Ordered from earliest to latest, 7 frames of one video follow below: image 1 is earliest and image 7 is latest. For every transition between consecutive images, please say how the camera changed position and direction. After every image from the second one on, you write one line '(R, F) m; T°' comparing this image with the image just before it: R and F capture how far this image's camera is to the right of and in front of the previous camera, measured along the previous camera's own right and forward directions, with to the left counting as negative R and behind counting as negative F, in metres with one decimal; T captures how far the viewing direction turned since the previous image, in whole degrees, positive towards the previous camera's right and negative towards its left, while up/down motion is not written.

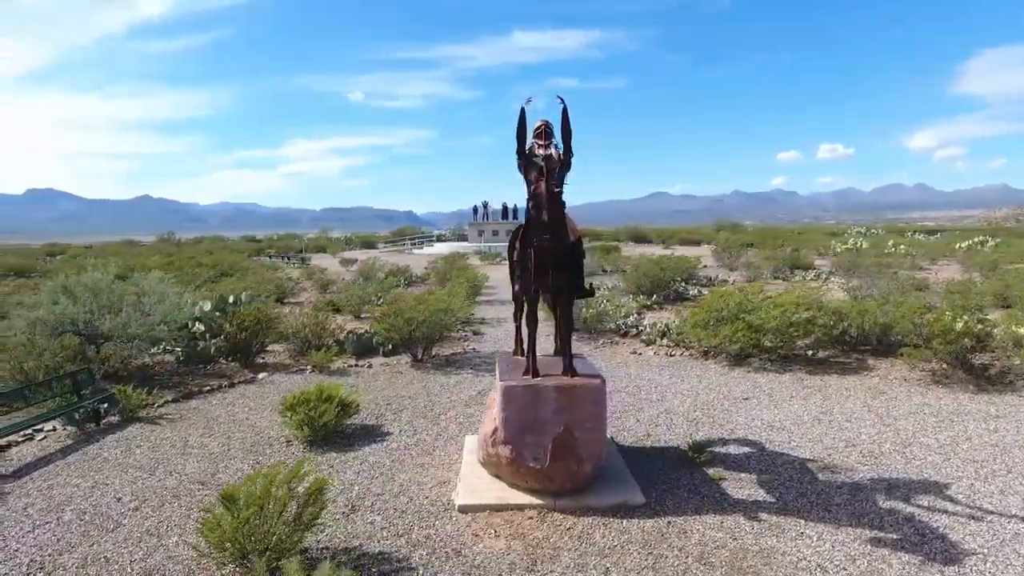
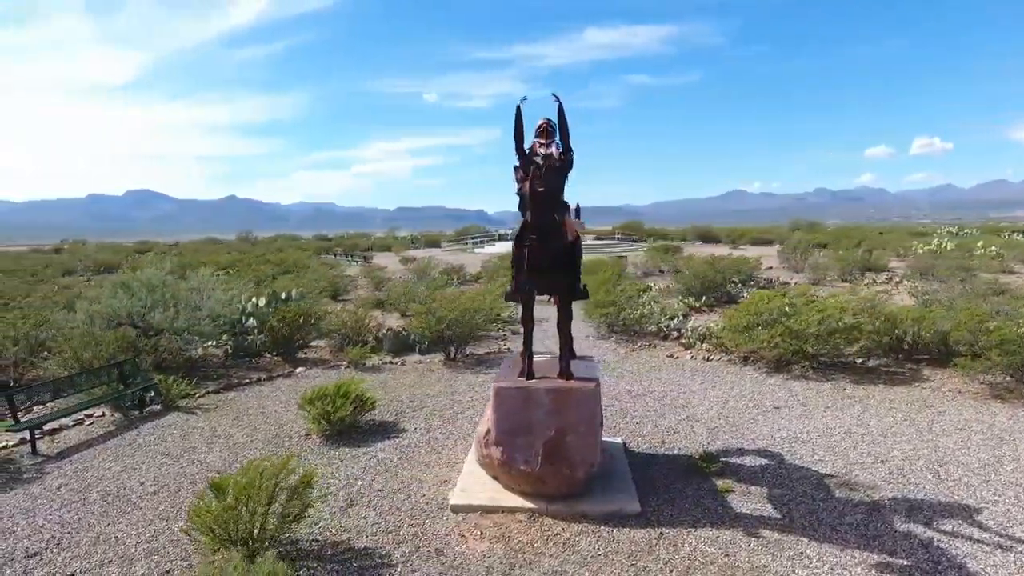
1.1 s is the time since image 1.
(+0.7, +0.1) m; -6°
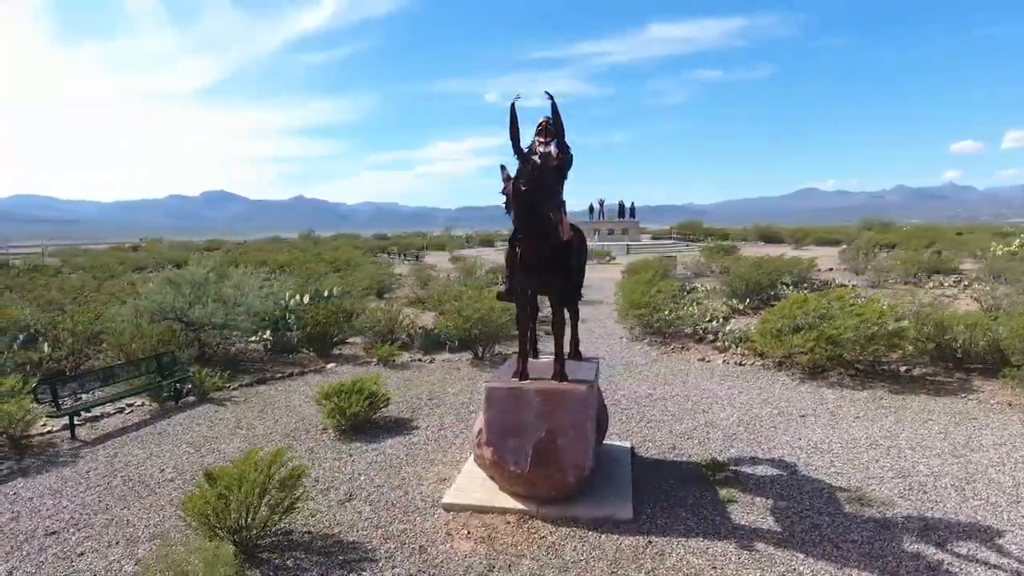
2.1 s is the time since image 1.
(+0.6, +0.1) m; -6°
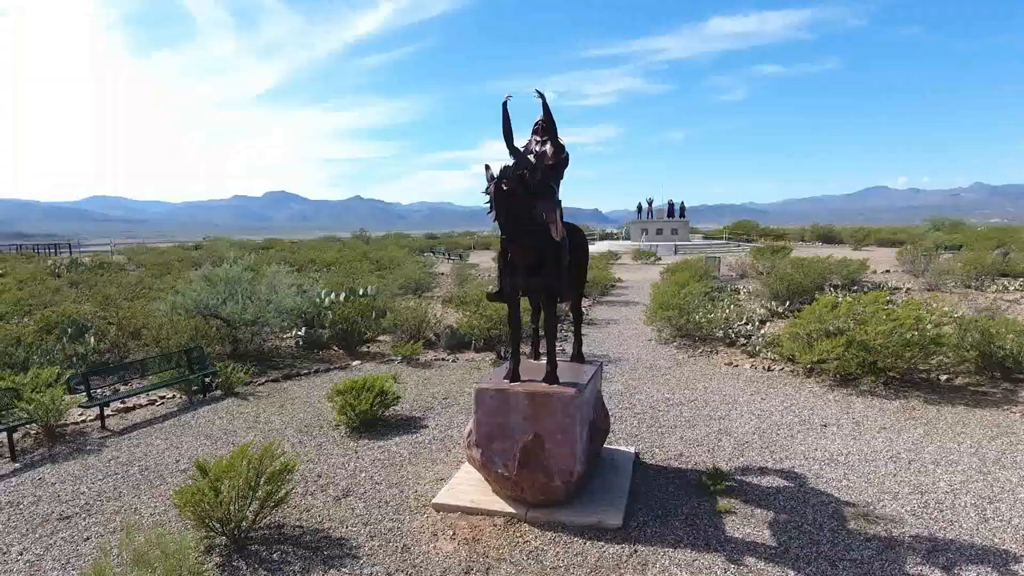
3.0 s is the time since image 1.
(+0.5, +0.1) m; -5°
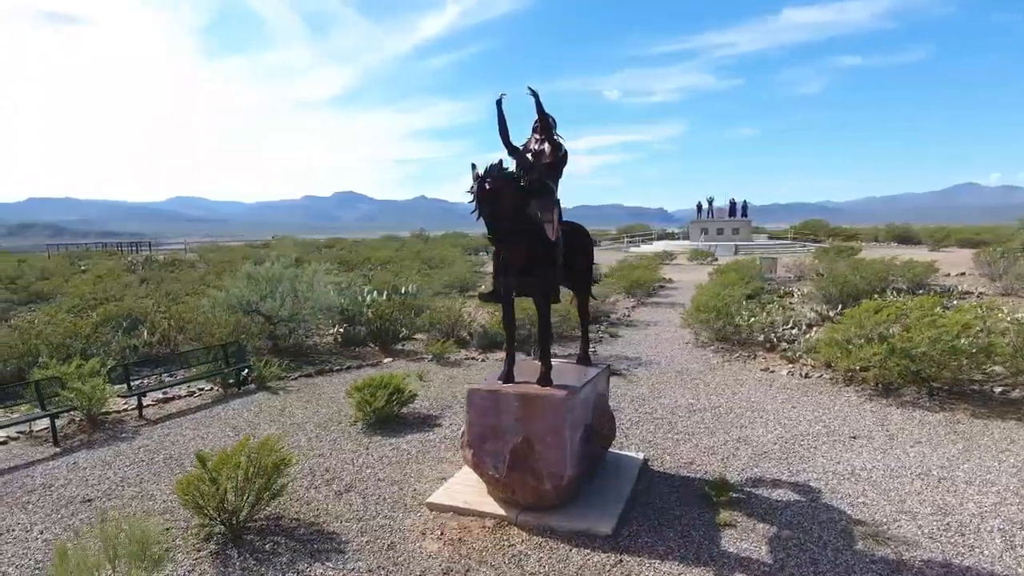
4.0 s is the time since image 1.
(+0.6, +0.1) m; -6°
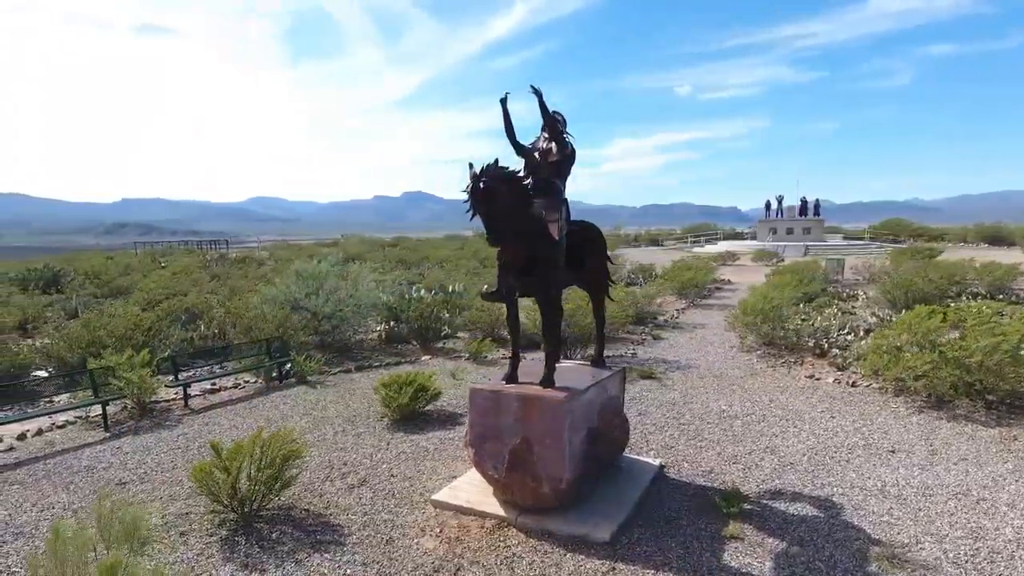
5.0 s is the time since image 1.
(+0.5, +0.1) m; -6°
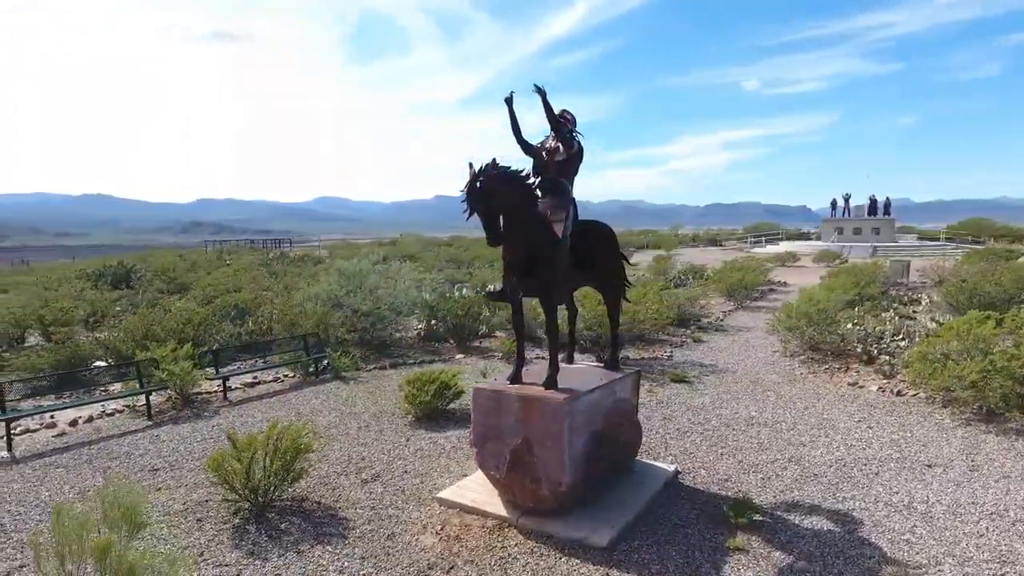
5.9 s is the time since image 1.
(+0.5, 0.0) m; -5°
